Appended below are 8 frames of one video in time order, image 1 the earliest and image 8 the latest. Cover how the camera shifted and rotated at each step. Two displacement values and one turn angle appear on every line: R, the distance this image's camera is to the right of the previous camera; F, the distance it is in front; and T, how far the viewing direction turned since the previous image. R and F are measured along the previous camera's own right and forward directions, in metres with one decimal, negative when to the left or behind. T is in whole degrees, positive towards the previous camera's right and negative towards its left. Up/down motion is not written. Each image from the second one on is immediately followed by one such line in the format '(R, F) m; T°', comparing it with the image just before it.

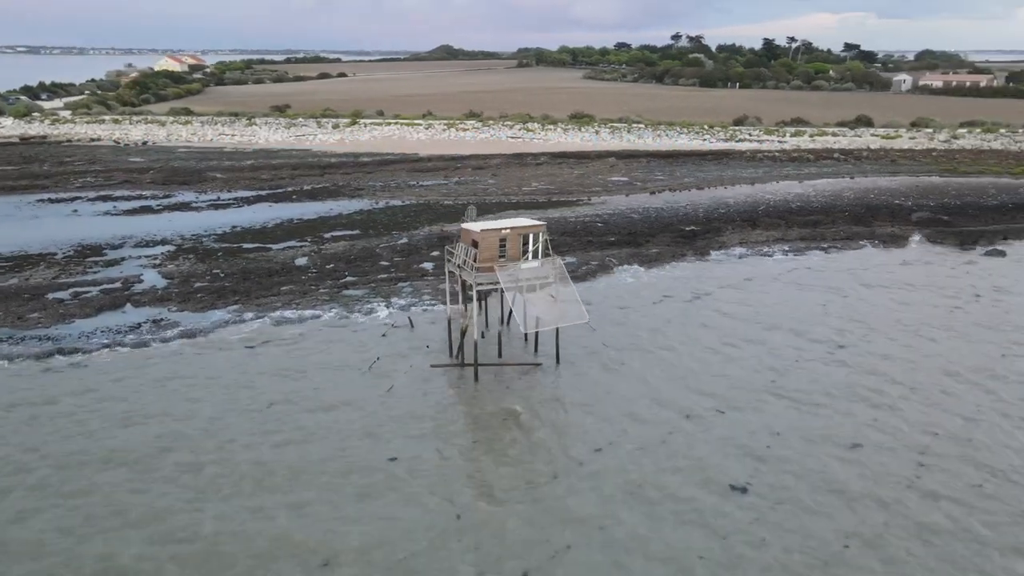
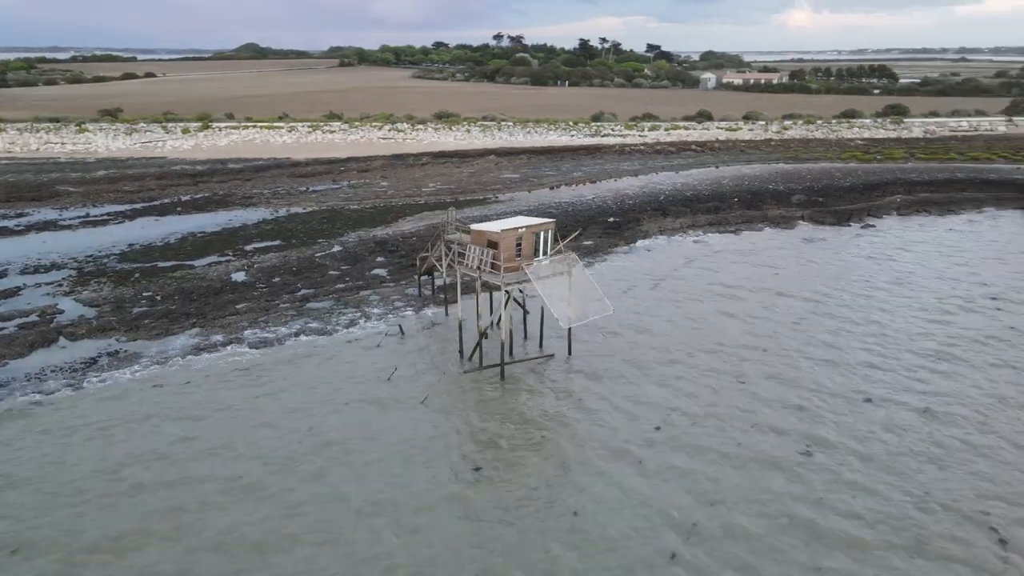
(-5.1, +0.5) m; +14°
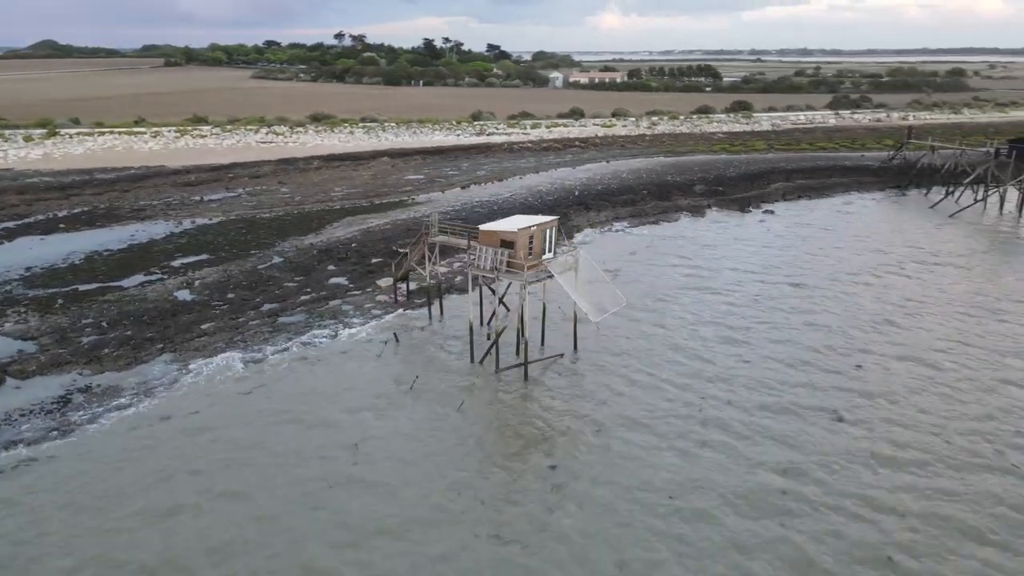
(-4.5, +0.4) m; +12°
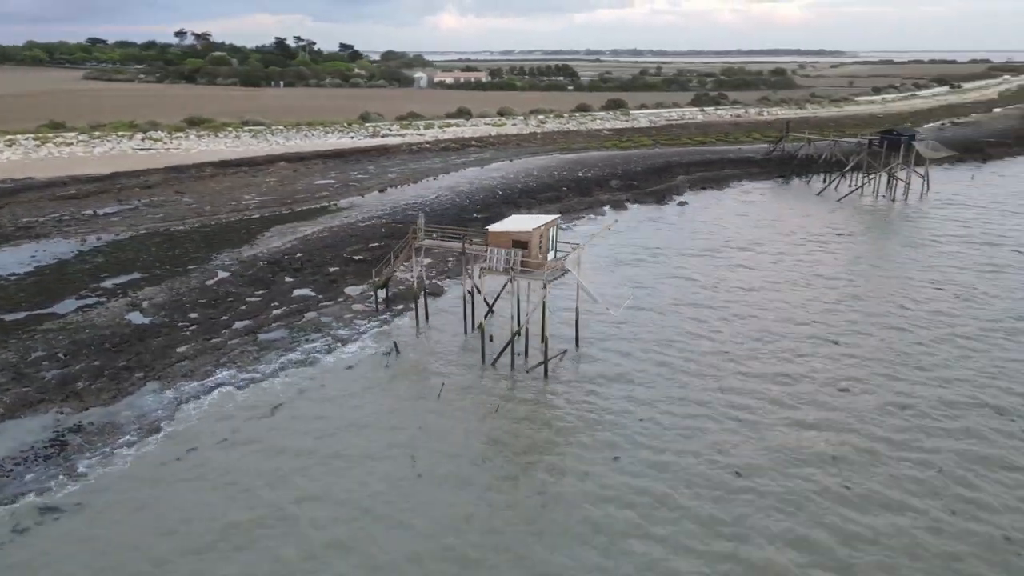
(-4.1, +0.3) m; +11°
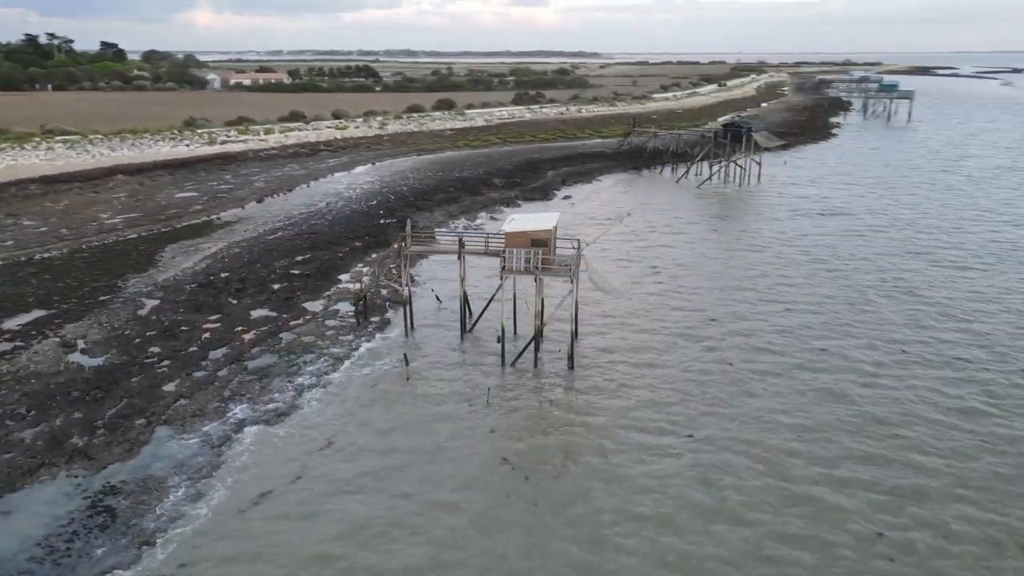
(-5.9, +0.7) m; +16°
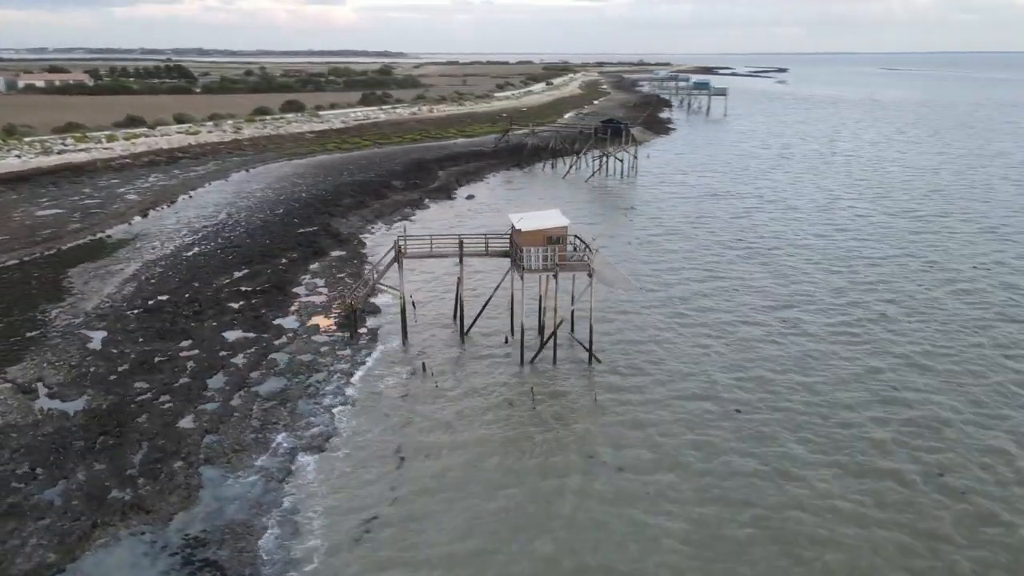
(-5.1, +0.5) m; +14°
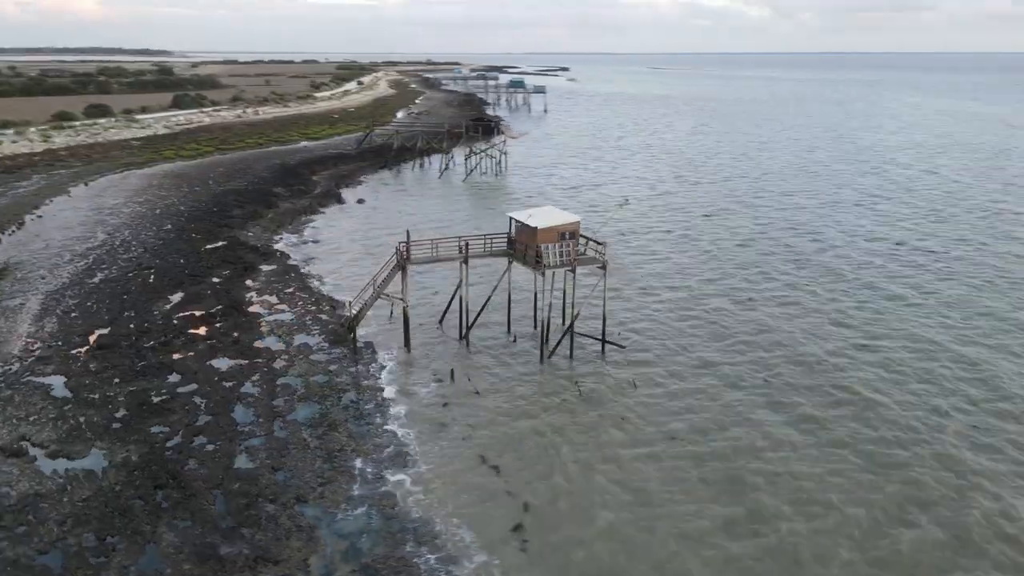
(-5.7, +0.7) m; +15°
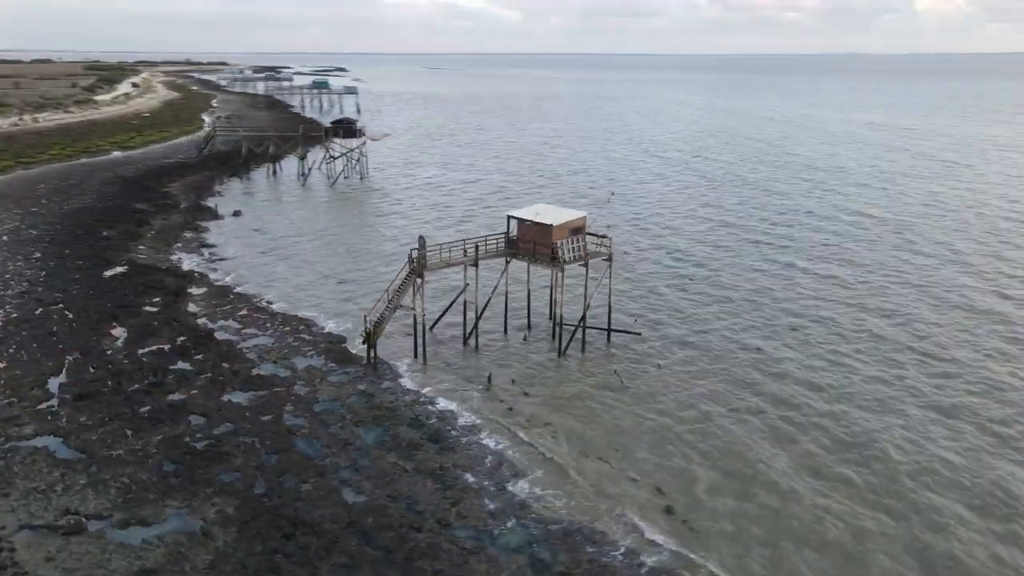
(-6.1, +0.8) m; +16°
